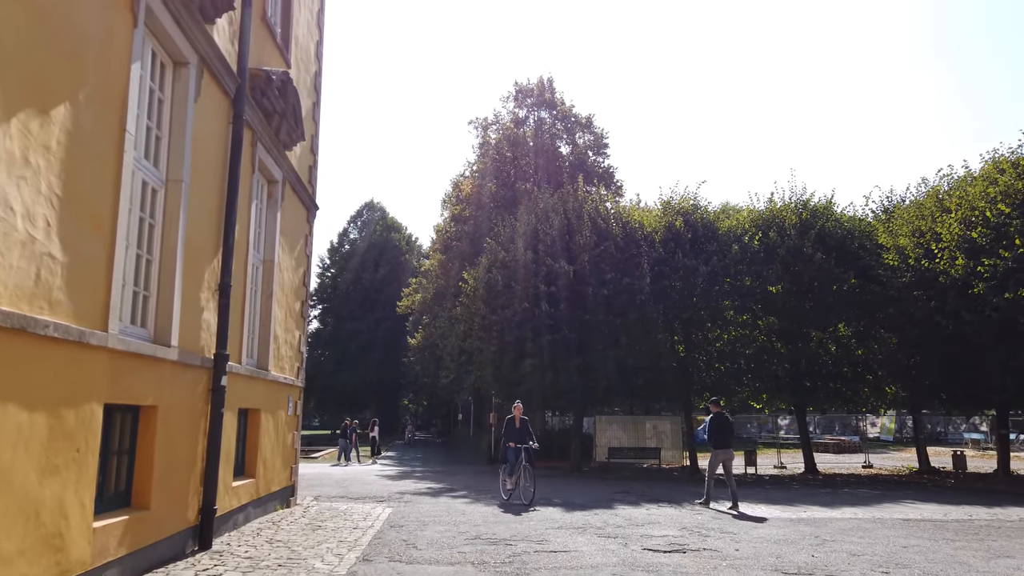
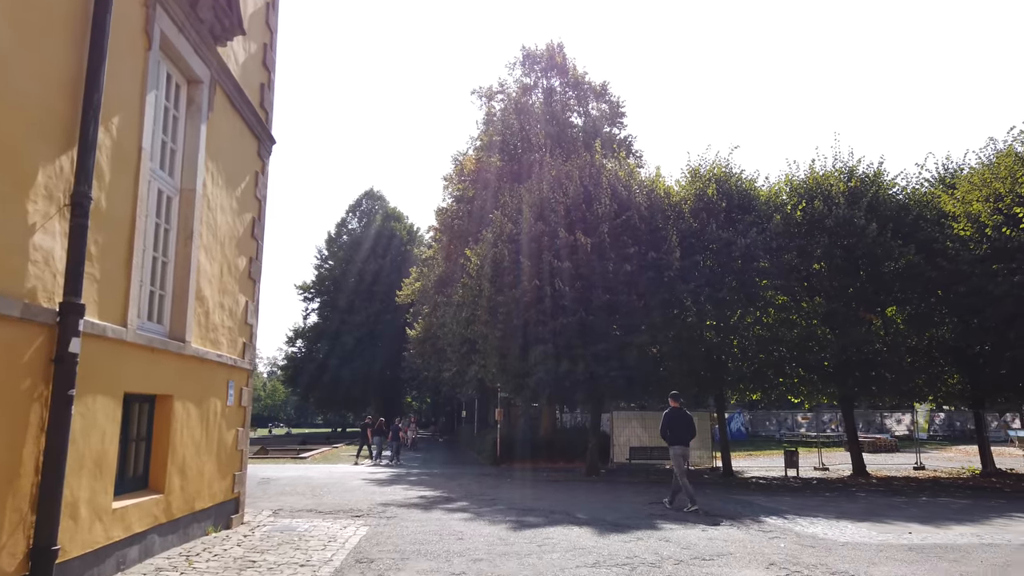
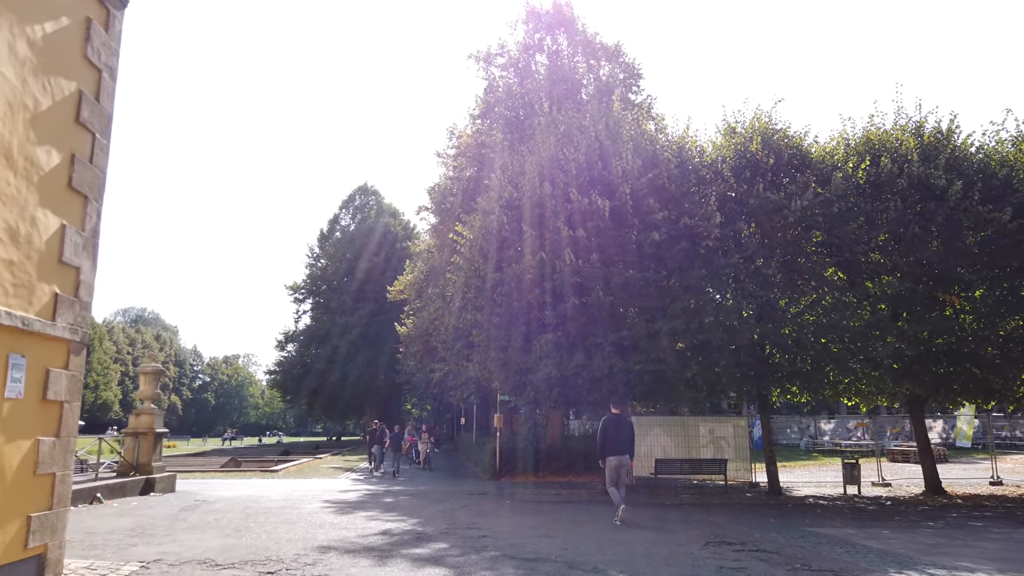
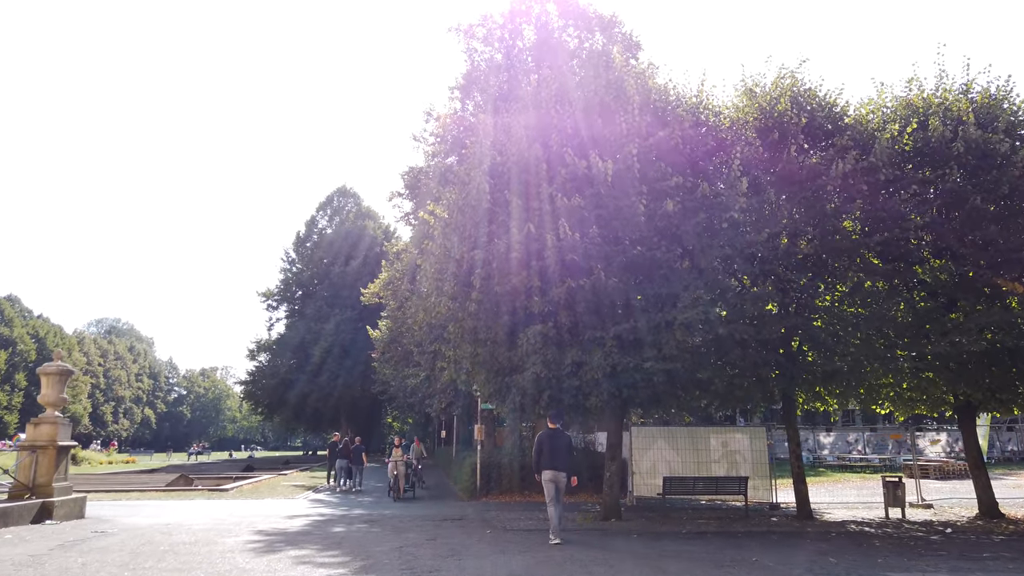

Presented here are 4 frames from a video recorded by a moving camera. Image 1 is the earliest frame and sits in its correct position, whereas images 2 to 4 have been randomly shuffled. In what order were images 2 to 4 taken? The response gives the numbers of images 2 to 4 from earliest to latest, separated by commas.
2, 3, 4
